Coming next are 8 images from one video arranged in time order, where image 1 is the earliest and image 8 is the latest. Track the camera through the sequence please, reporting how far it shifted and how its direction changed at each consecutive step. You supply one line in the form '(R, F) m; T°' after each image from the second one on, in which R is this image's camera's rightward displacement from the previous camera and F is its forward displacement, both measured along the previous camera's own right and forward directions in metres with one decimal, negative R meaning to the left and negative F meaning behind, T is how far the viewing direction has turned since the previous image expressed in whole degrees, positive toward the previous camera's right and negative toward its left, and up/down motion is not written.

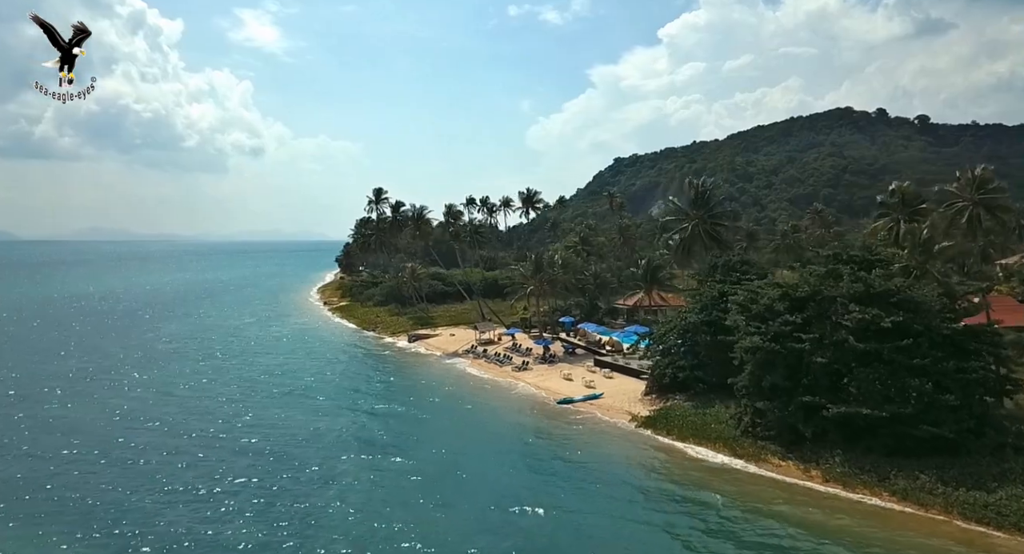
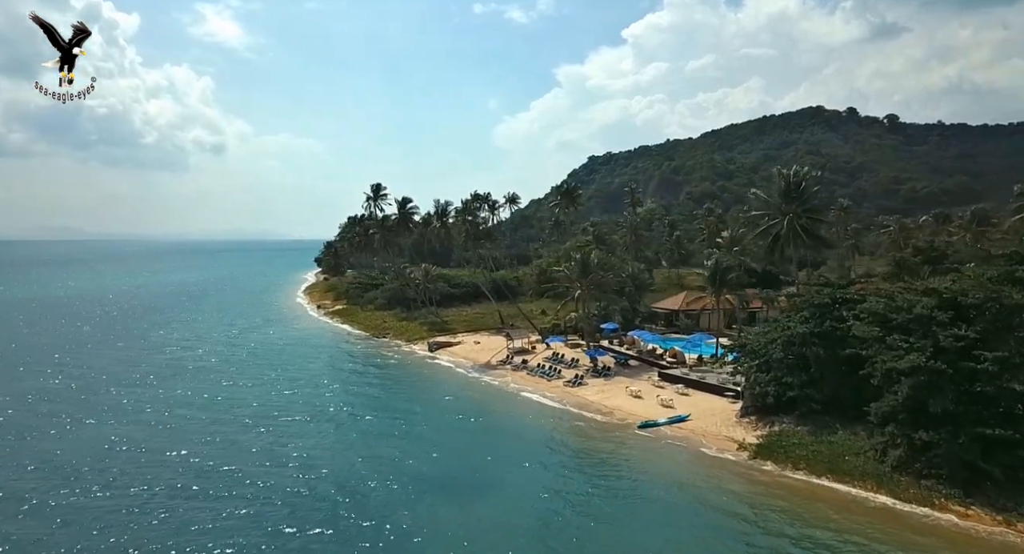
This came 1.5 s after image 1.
(-5.6, +5.7) m; +2°
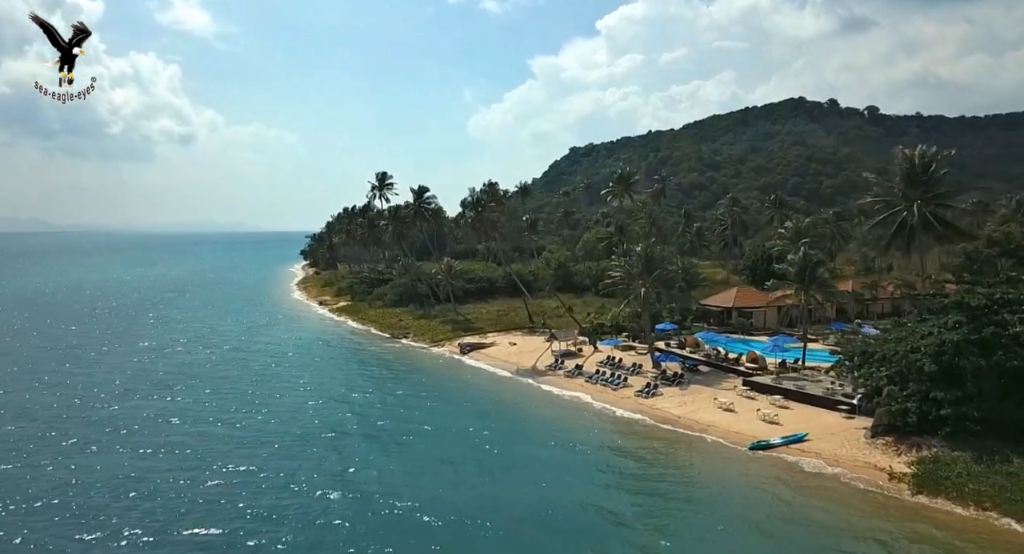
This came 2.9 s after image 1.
(-5.4, +5.5) m; +1°
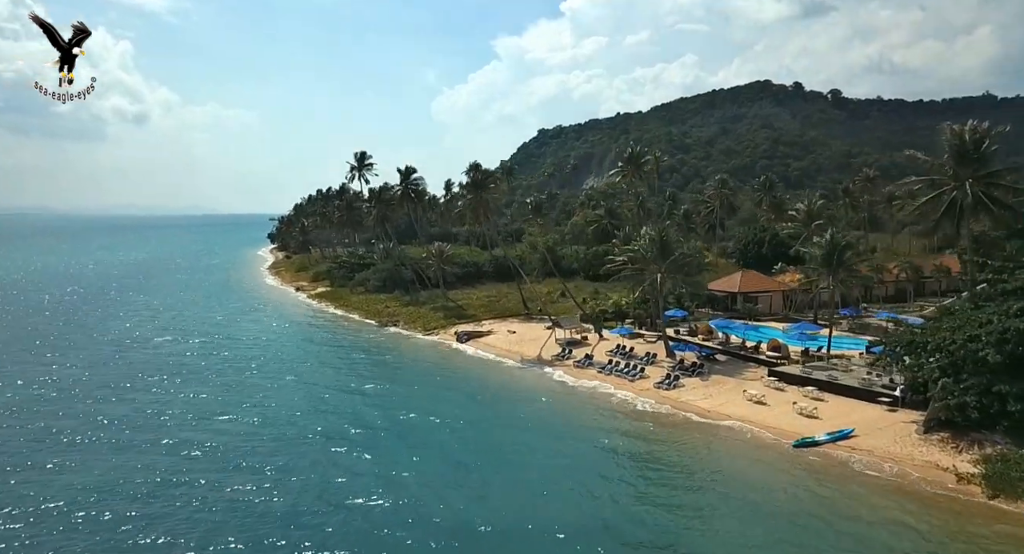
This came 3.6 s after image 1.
(-2.7, +3.1) m; +3°
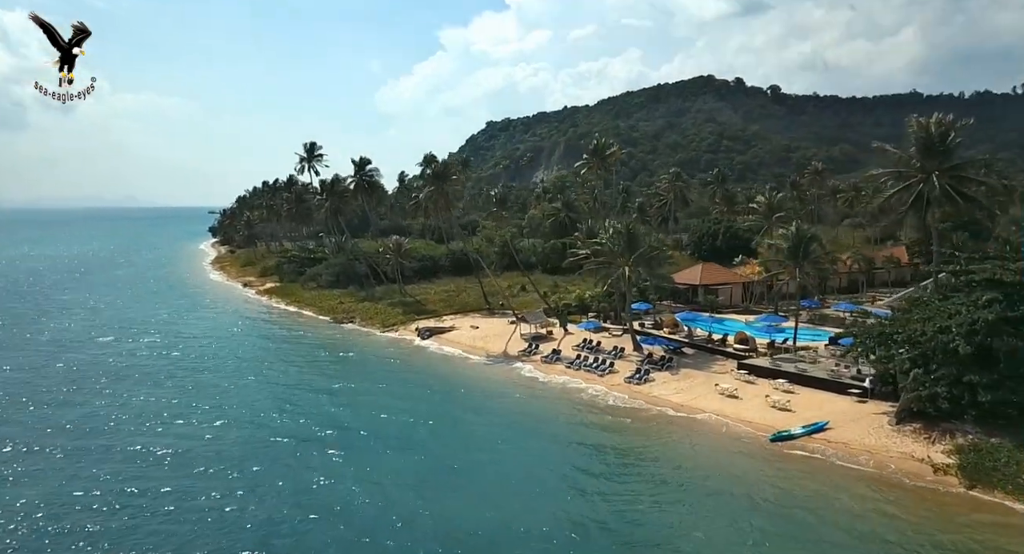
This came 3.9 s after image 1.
(-1.0, +1.5) m; +5°
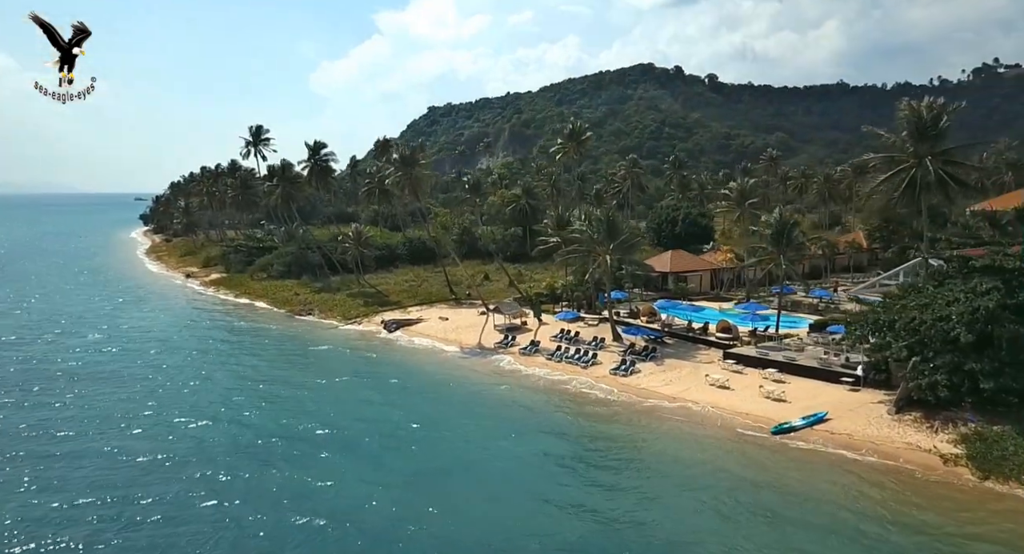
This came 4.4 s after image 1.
(-2.0, +2.2) m; +5°
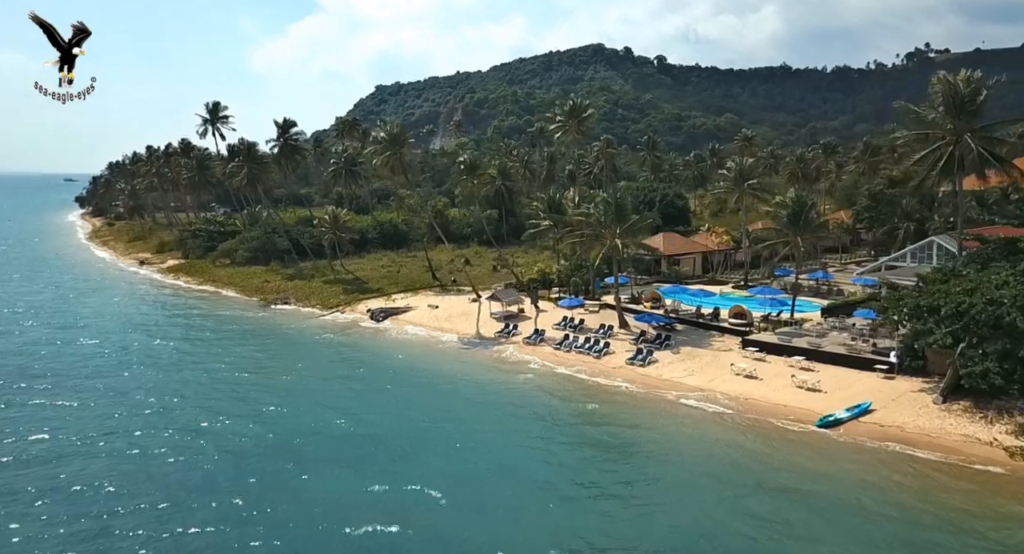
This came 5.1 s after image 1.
(-3.2, +2.8) m; +4°
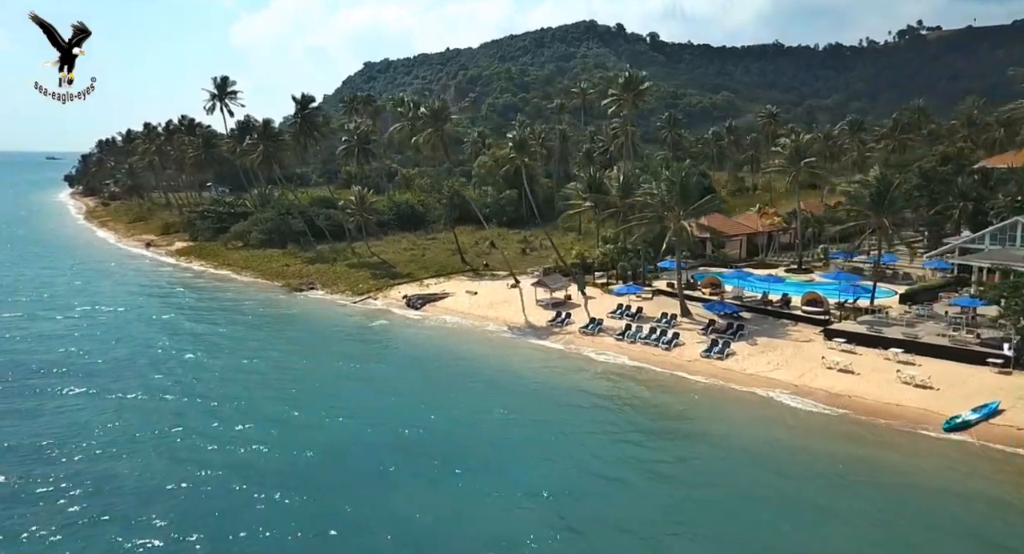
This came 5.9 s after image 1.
(-4.0, +3.0) m; 0°
